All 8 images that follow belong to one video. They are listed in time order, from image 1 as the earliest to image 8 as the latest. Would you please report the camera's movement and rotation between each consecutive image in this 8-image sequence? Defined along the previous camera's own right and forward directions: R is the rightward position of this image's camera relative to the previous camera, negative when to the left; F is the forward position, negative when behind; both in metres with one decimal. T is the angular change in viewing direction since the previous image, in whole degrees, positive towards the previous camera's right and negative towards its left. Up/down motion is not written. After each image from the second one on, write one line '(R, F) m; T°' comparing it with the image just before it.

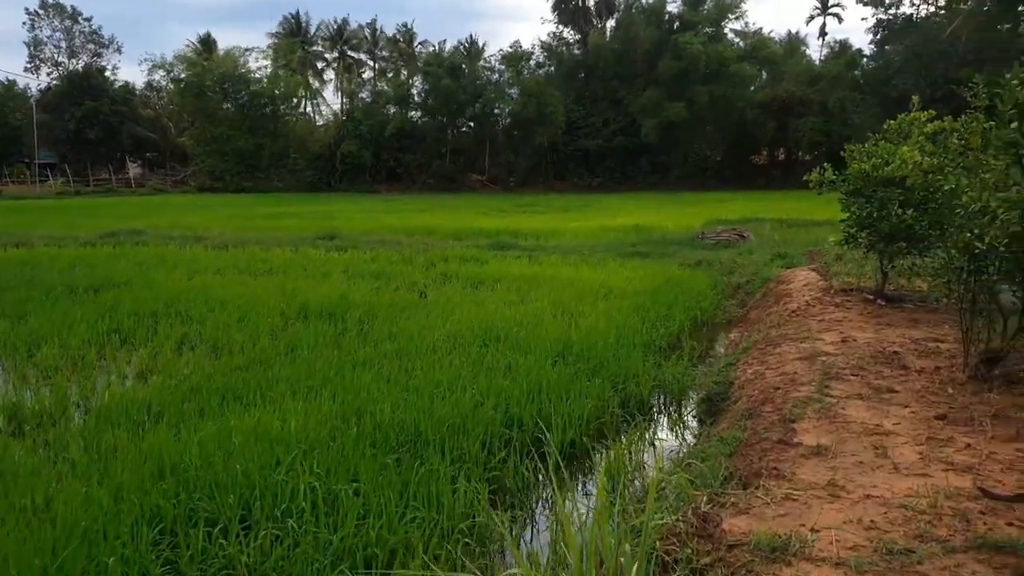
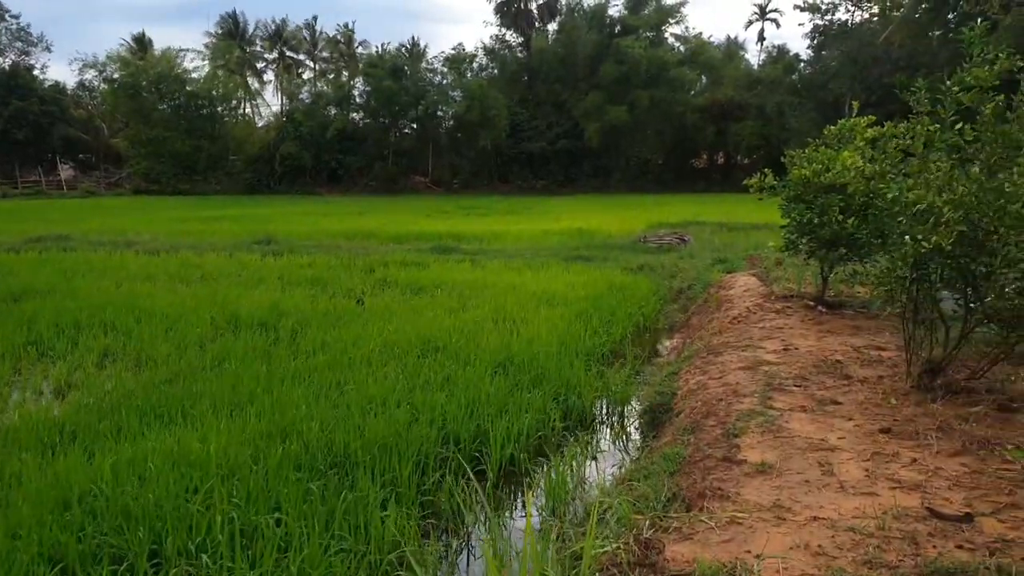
(+0.1, +0.2) m; +3°
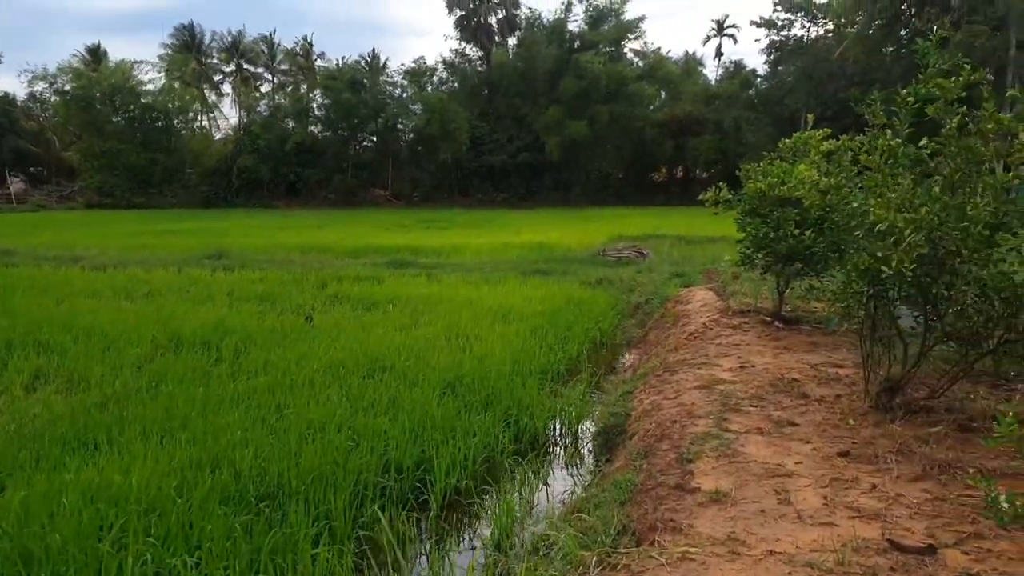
(+0.1, +0.2) m; +2°
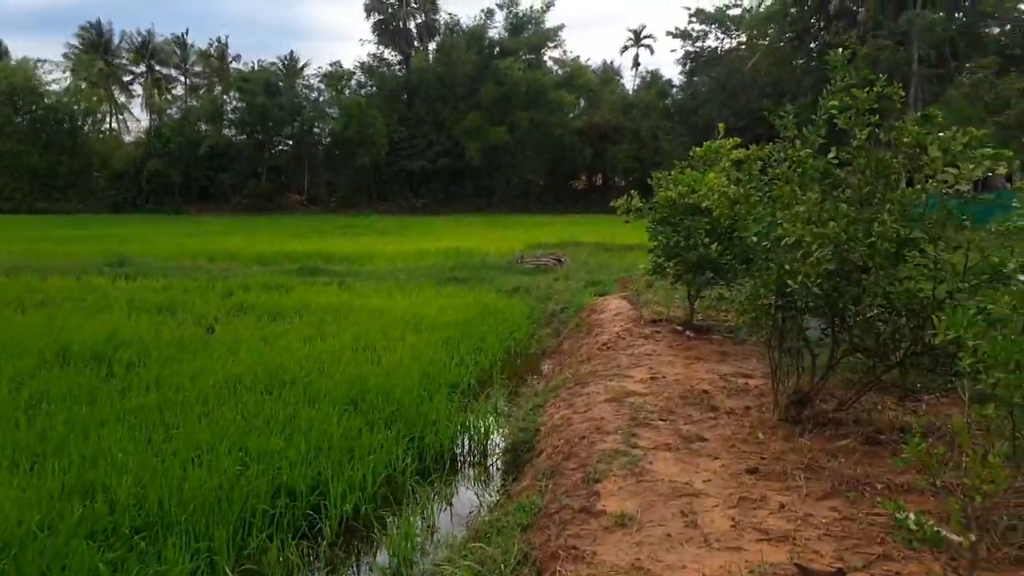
(+0.1, +0.2) m; +5°
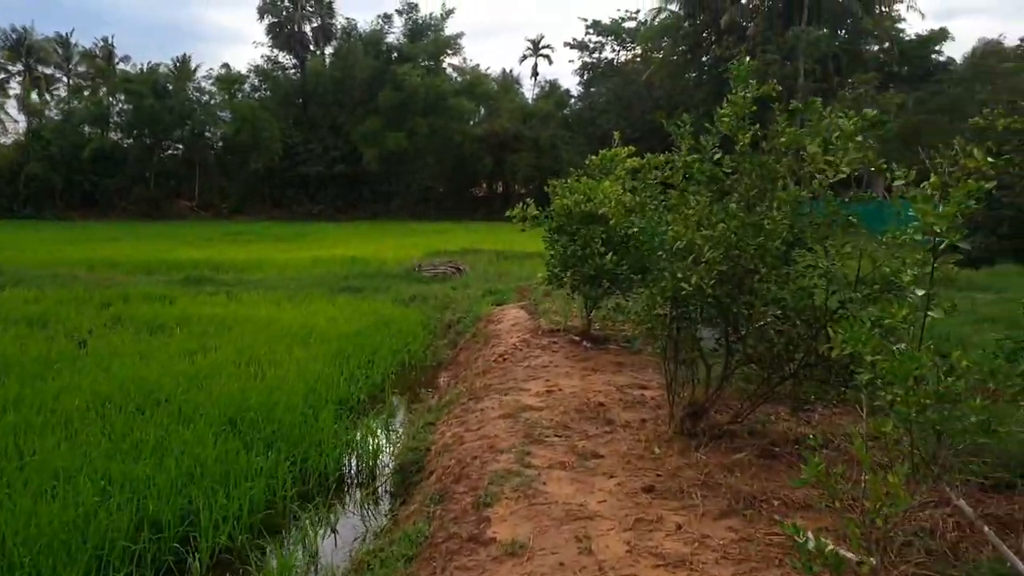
(+0.1, +0.2) m; +6°
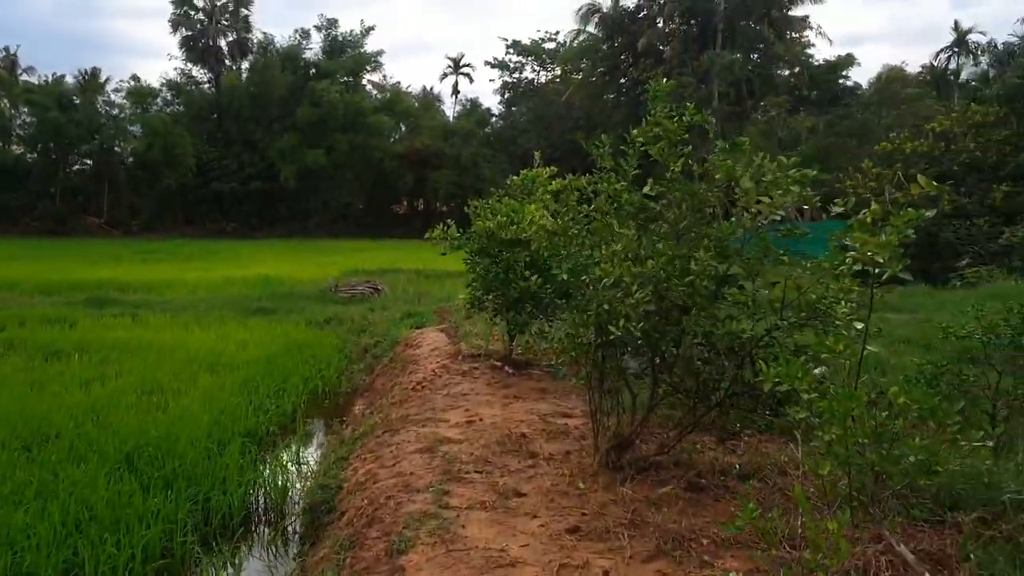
(0.0, +0.2) m; +5°
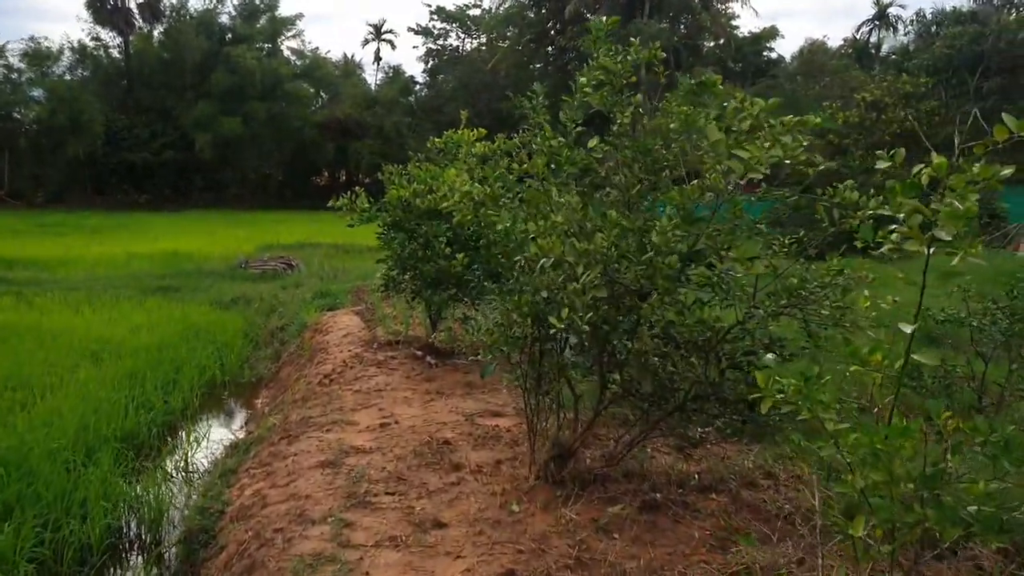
(0.0, +0.9) m; +5°
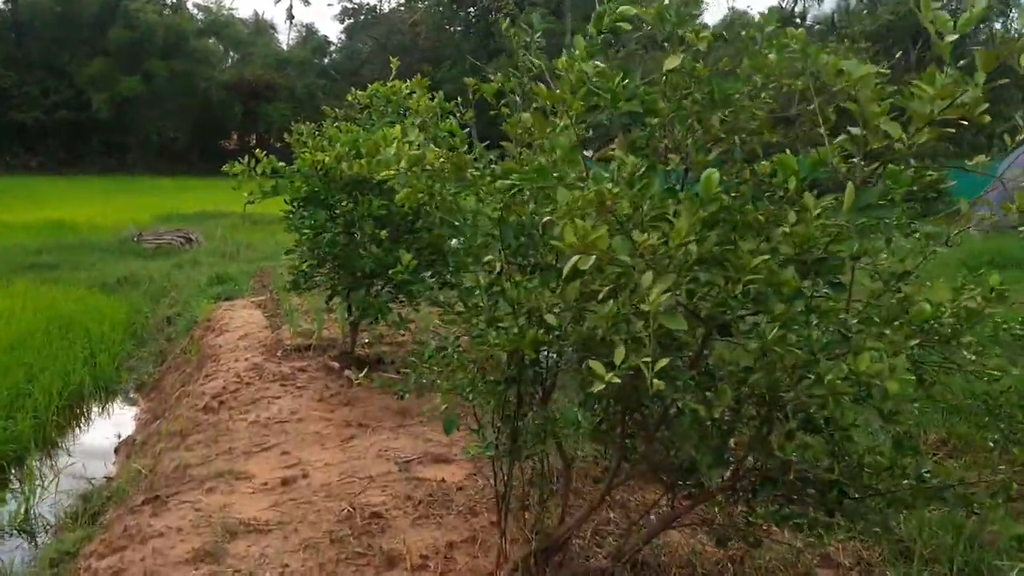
(-0.1, +1.3) m; +5°
